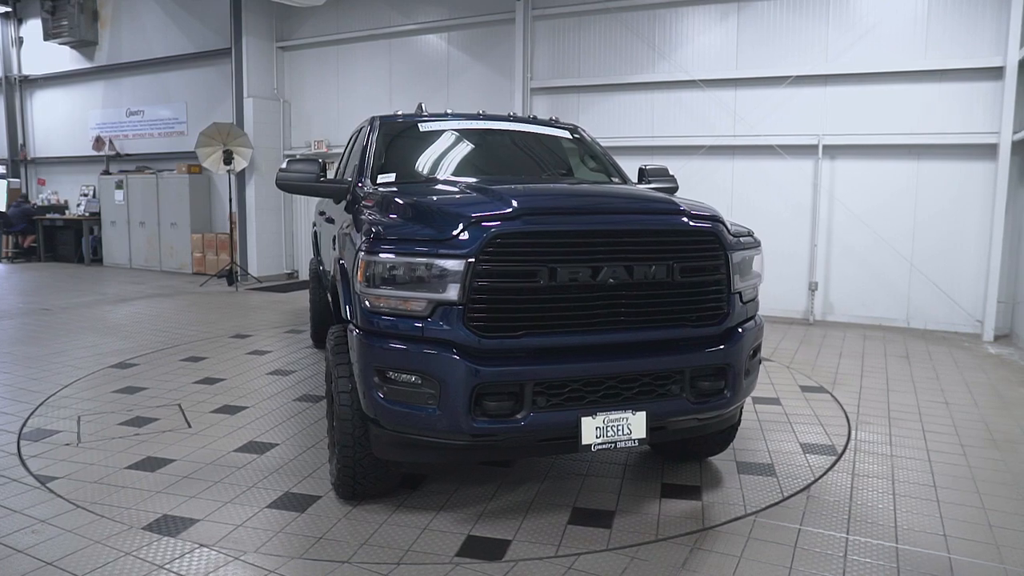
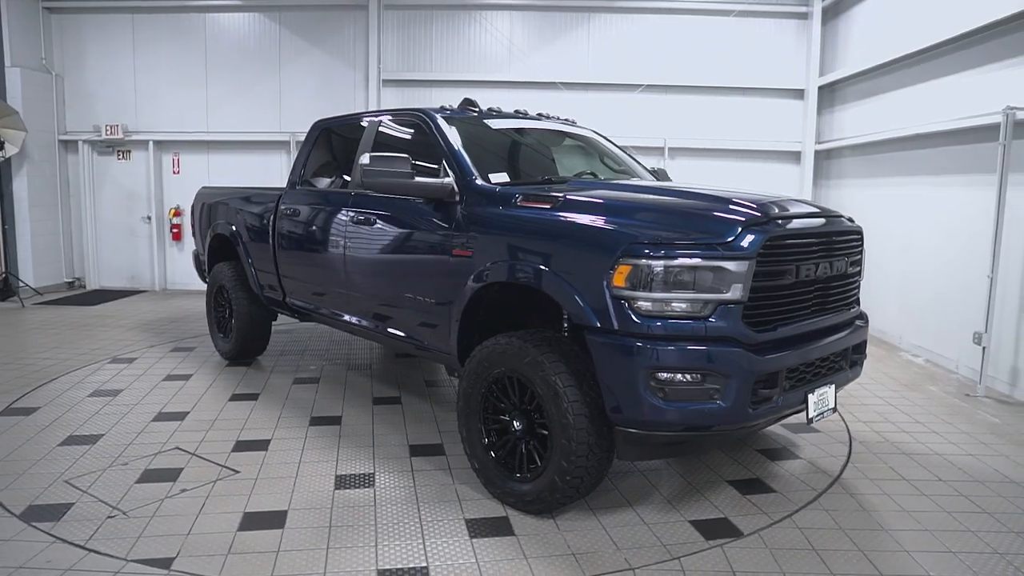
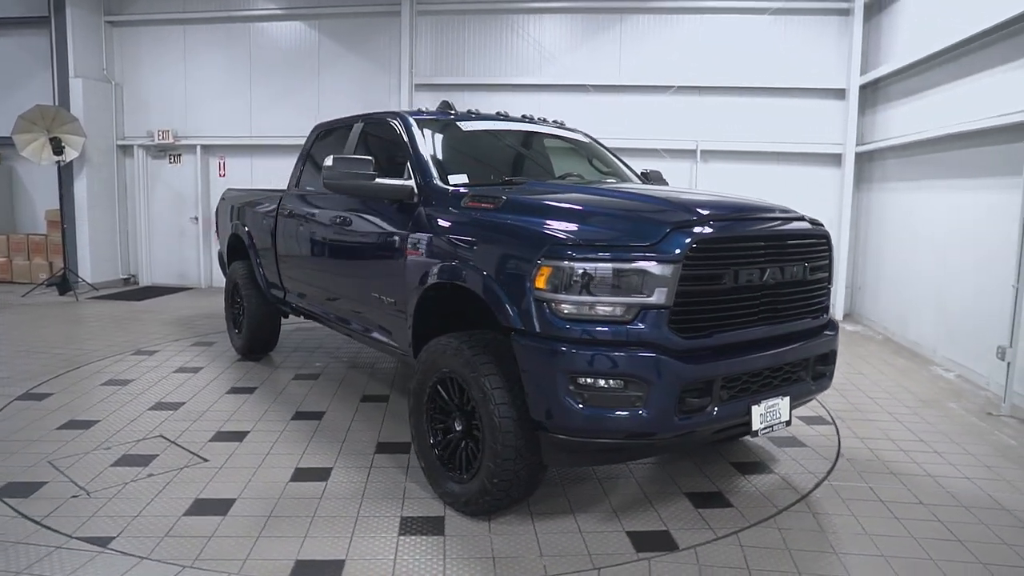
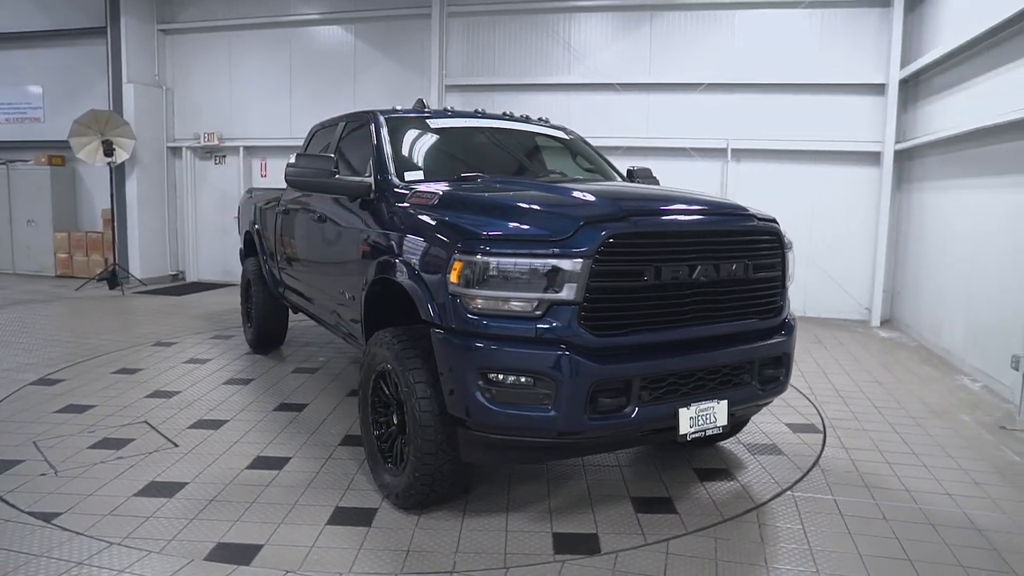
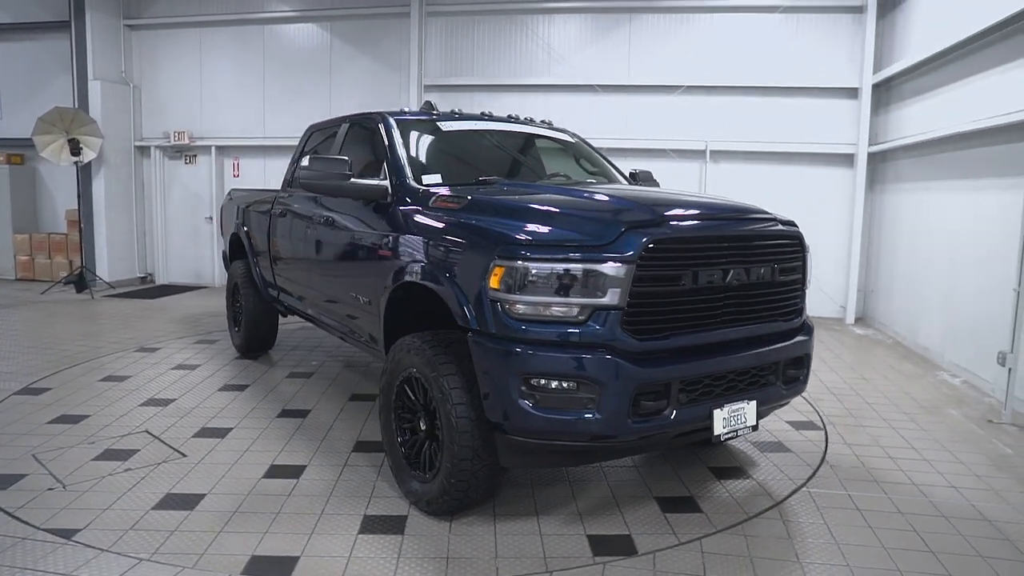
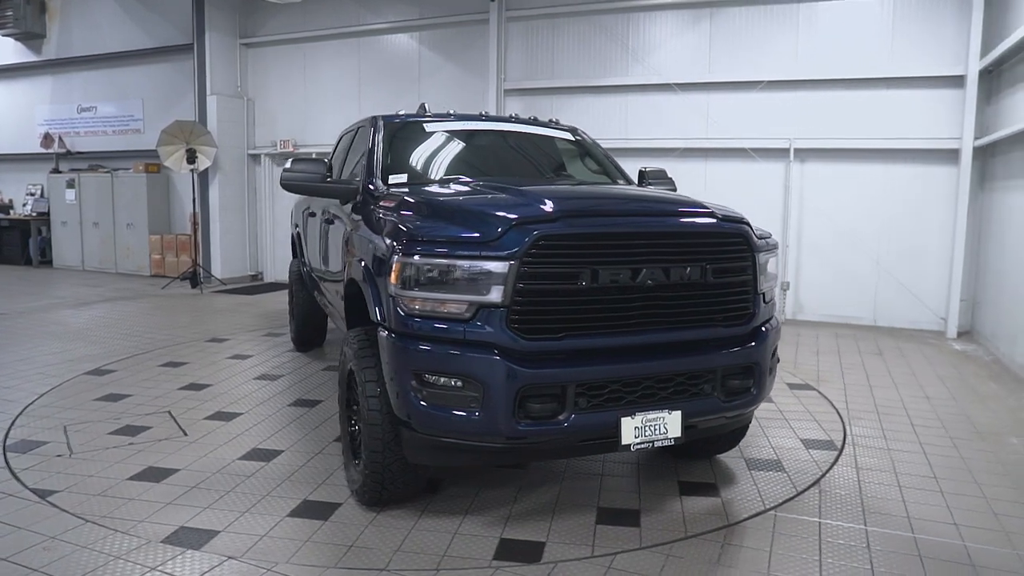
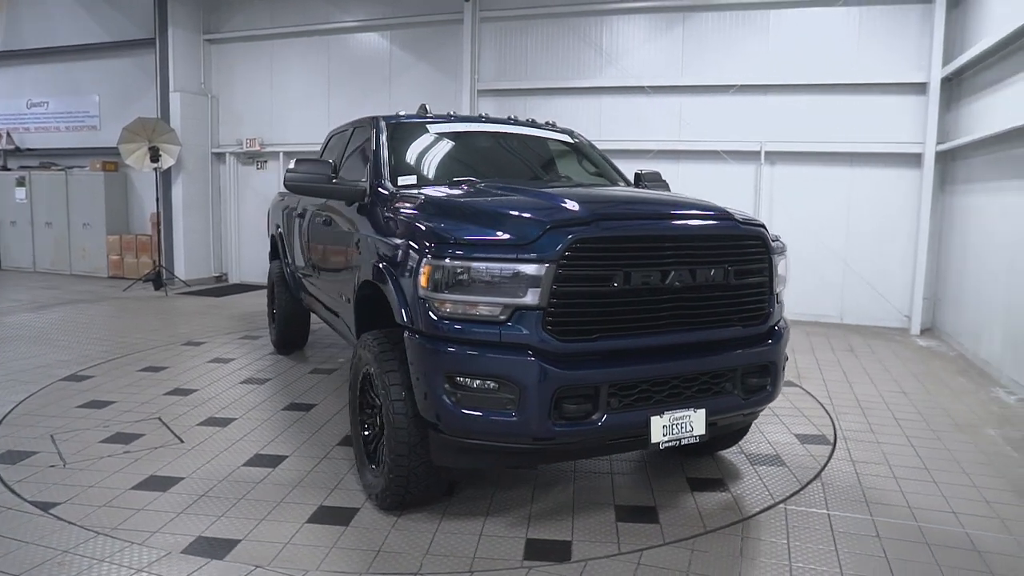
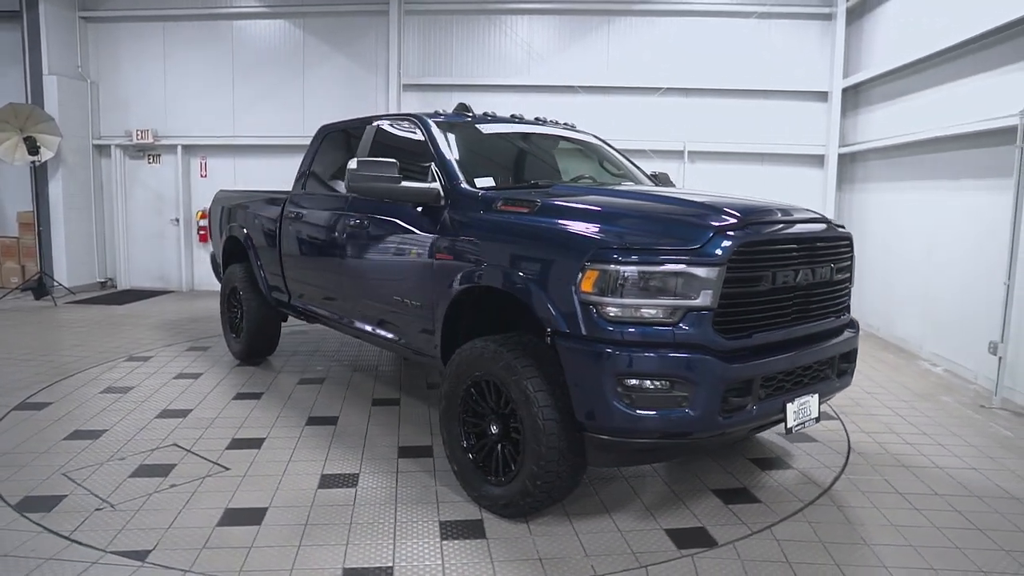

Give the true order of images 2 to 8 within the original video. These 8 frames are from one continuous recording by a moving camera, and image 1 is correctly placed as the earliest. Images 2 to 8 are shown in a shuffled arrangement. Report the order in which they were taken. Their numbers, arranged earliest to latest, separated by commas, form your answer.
6, 7, 4, 5, 3, 8, 2
